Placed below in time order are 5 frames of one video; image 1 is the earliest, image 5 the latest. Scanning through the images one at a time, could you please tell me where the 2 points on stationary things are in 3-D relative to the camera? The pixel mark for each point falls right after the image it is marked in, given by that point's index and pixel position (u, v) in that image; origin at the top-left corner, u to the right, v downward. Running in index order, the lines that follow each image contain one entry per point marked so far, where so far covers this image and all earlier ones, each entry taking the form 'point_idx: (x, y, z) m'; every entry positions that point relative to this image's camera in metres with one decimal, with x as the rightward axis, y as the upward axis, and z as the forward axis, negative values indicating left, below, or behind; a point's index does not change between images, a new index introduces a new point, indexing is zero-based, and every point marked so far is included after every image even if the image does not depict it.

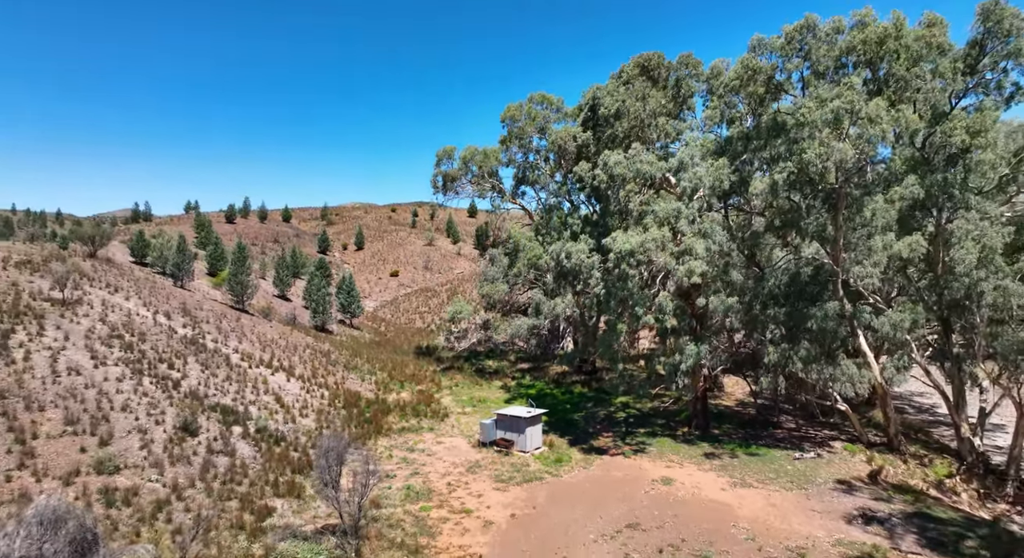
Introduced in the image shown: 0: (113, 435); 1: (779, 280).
0: (-9.6, -3.7, +13.6) m
1: (+7.9, +0.1, +16.1) m
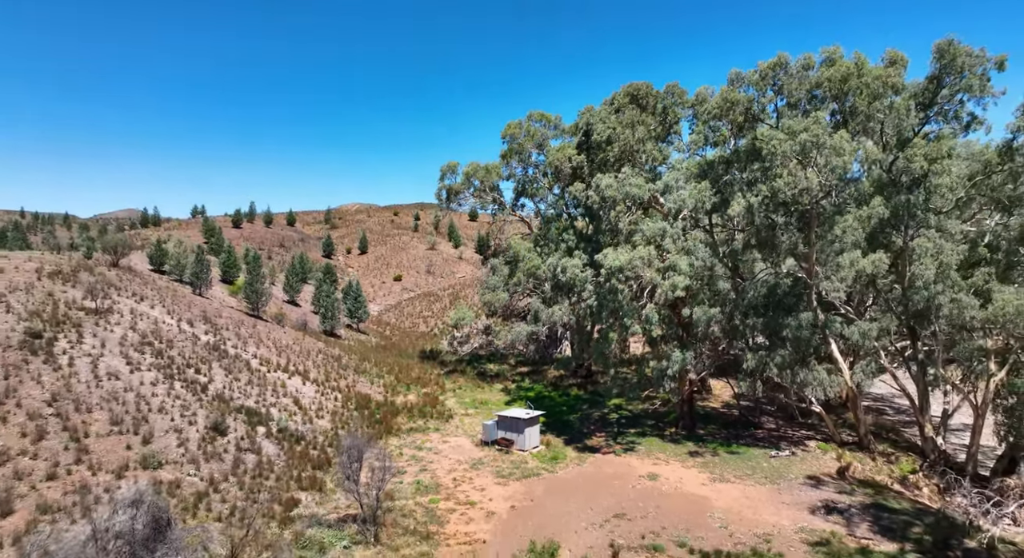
0: (-9.6, -4.1, +15.1) m
1: (+7.9, -0.3, +17.6) m
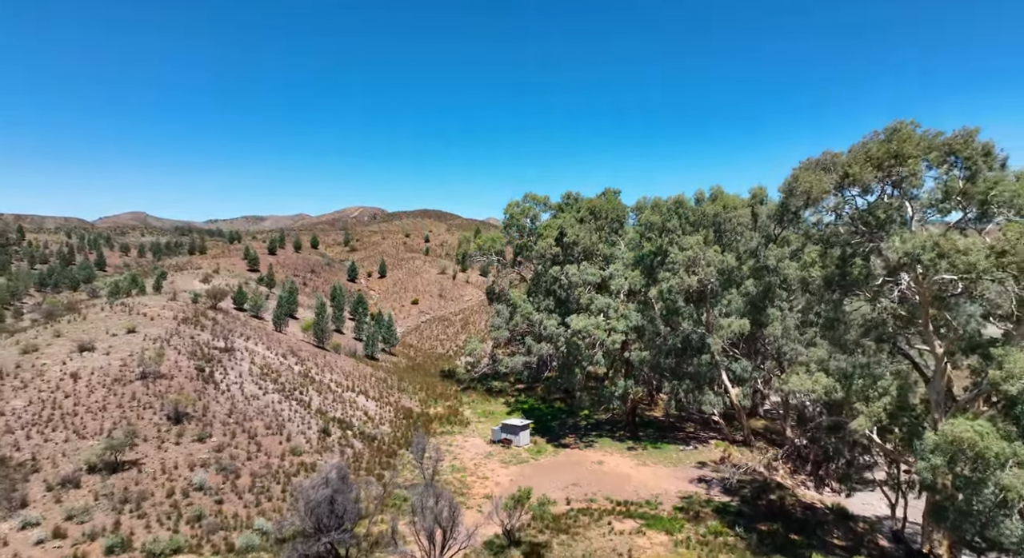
0: (-9.6, -6.8, +24.7) m
1: (+7.8, -3.0, +27.1) m
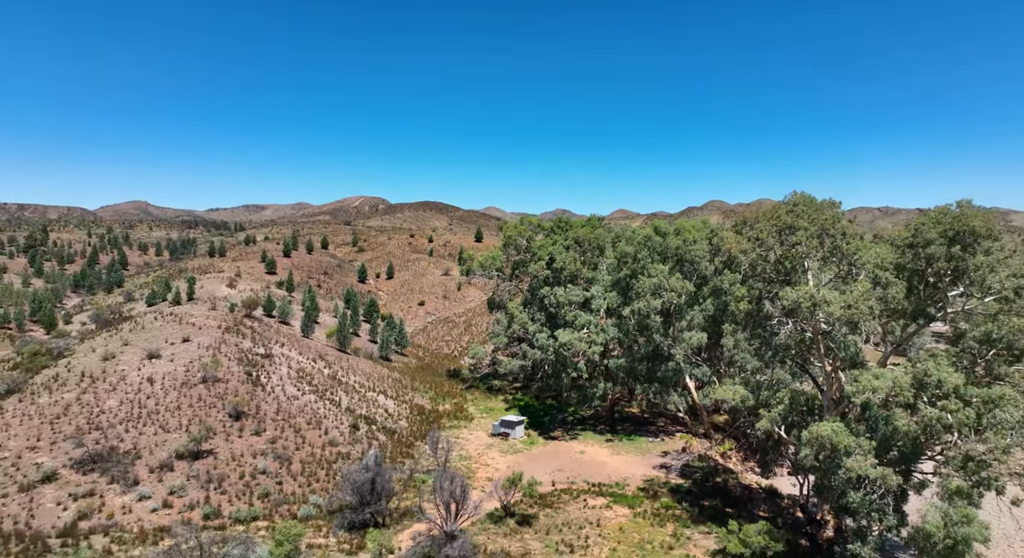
0: (-9.8, -8.0, +30.0) m
1: (+7.7, -4.1, +32.4) m
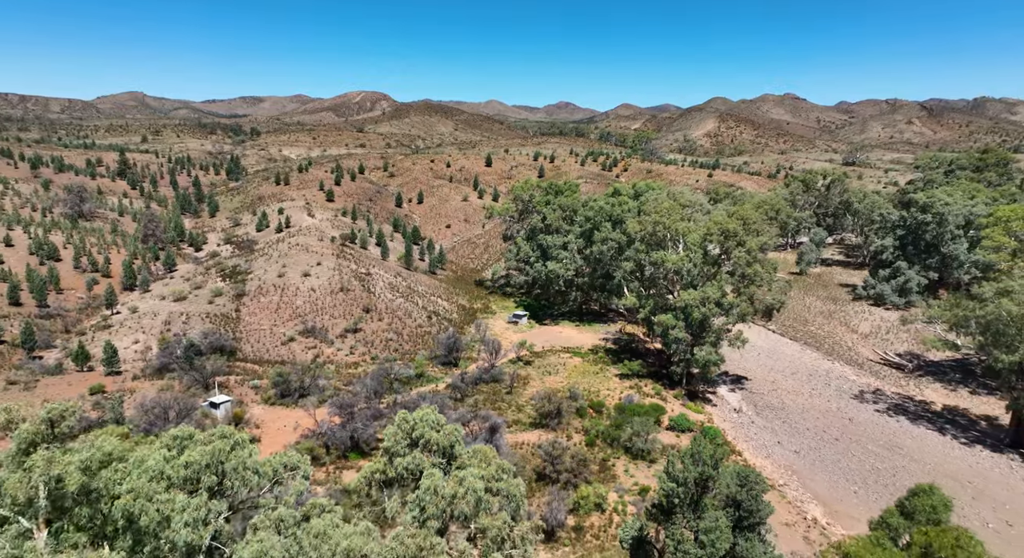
0: (-9.0, -3.6, +52.8) m
1: (+8.4, +0.6, +54.3) m
